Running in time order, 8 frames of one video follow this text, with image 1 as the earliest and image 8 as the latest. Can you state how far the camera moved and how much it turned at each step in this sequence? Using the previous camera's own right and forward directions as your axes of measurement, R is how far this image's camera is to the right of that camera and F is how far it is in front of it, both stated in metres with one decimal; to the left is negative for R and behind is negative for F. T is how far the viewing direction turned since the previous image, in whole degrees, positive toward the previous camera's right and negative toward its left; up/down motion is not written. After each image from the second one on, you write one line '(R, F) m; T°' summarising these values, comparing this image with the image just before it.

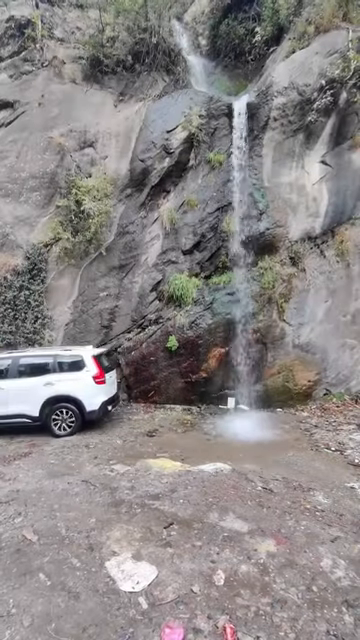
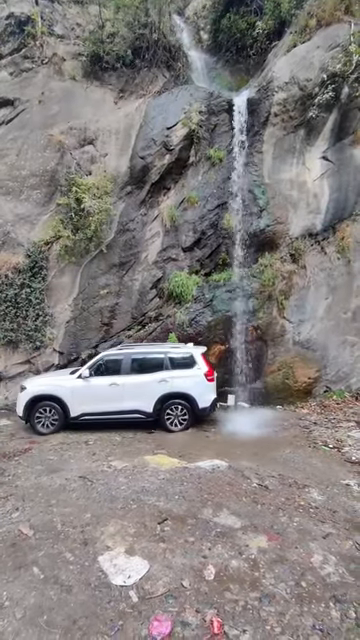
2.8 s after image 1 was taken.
(+0.1, 0.0) m; -1°
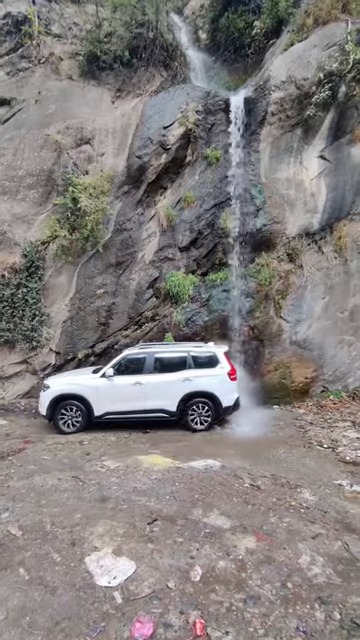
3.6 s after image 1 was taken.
(+0.1, 0.0) m; 0°
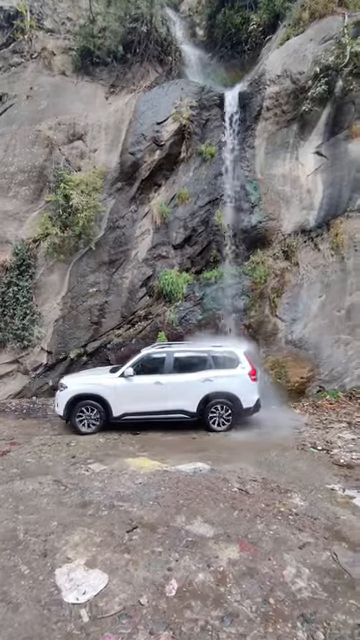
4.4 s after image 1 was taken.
(+0.2, +0.2) m; 0°
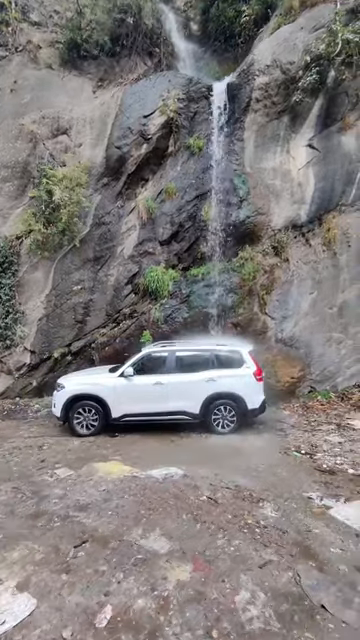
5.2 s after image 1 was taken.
(+0.5, +0.3) m; 0°
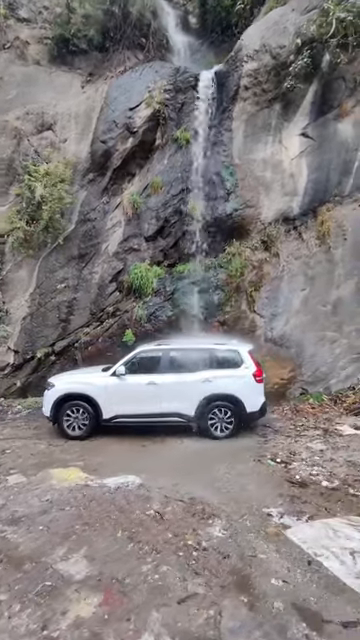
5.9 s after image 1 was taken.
(+0.9, +0.4) m; -2°
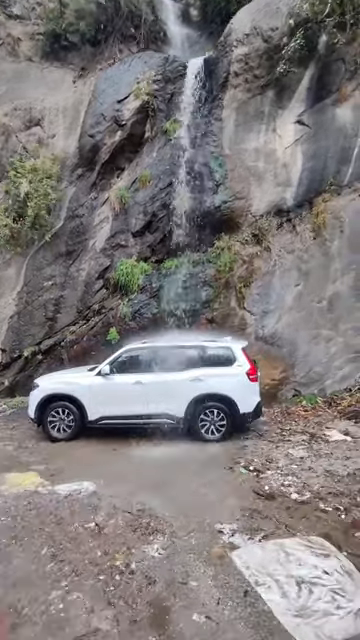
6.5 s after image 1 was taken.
(+0.8, +0.4) m; -3°
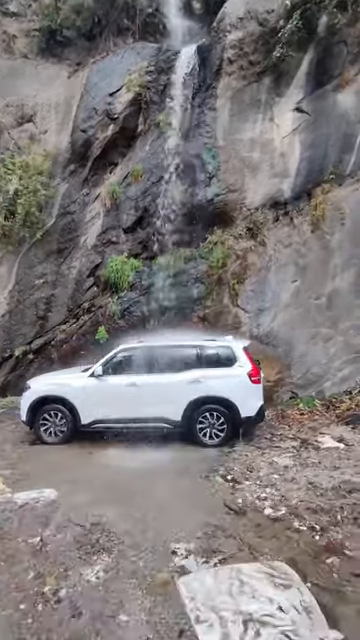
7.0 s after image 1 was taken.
(+0.6, +0.4) m; -2°
